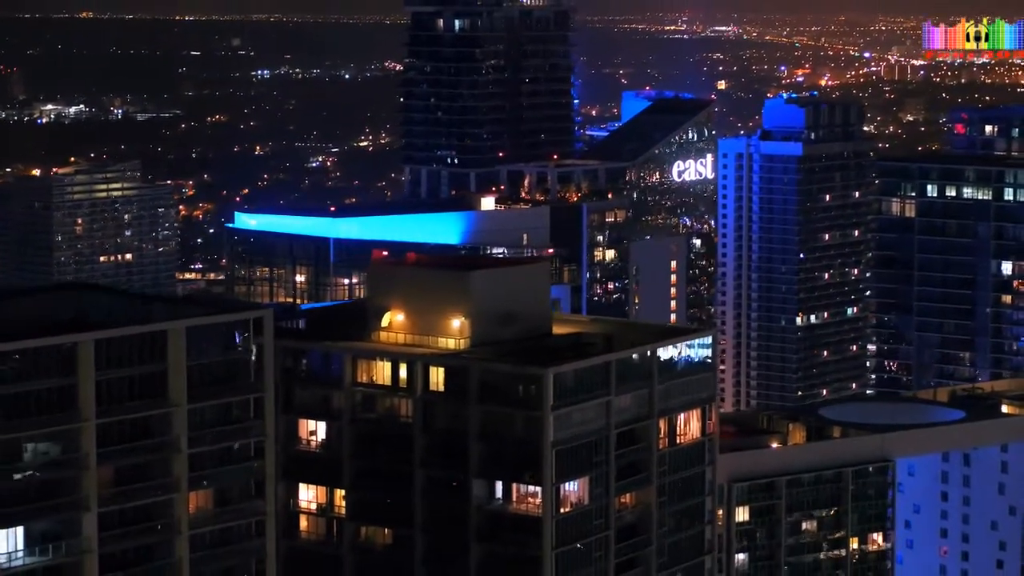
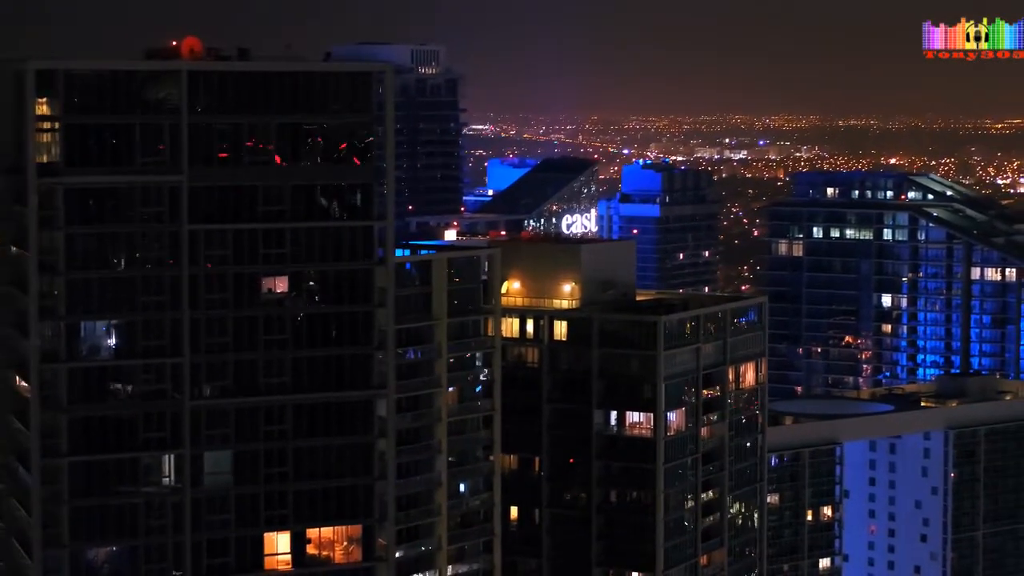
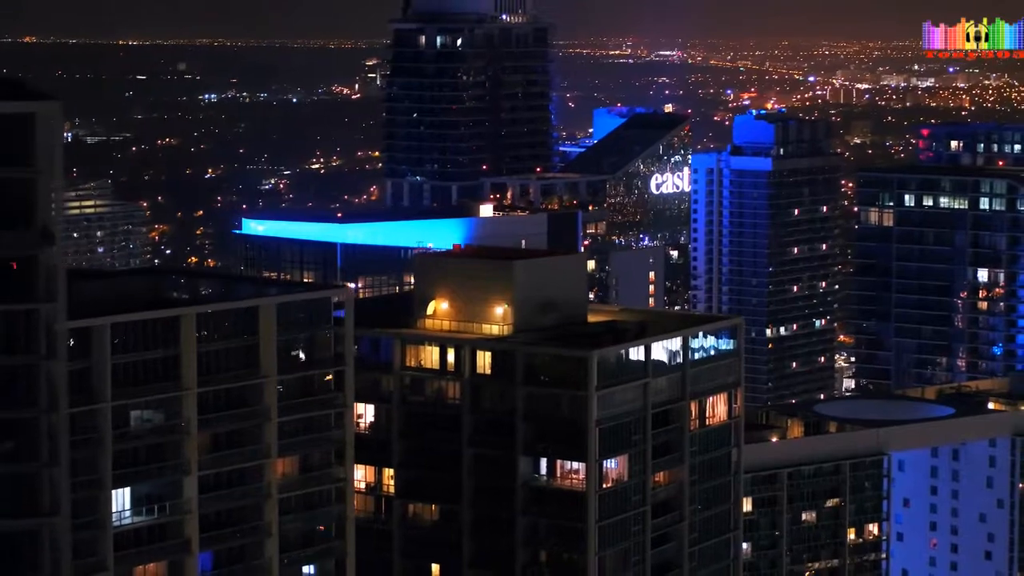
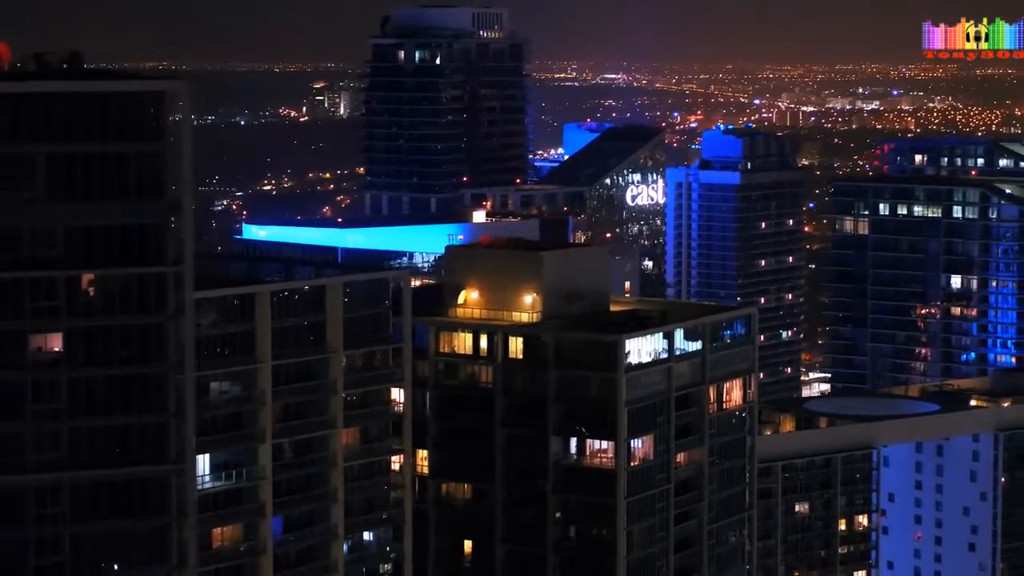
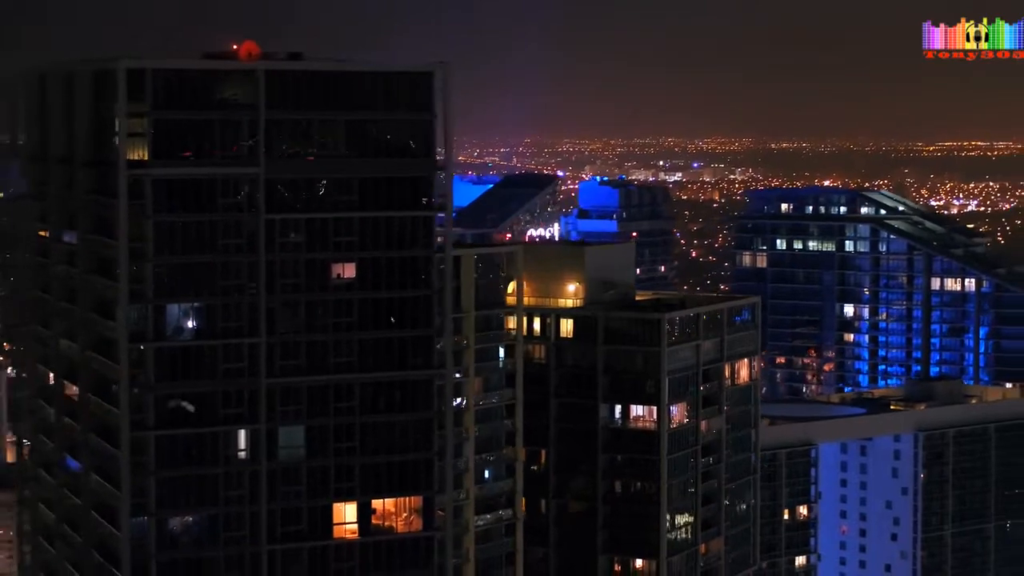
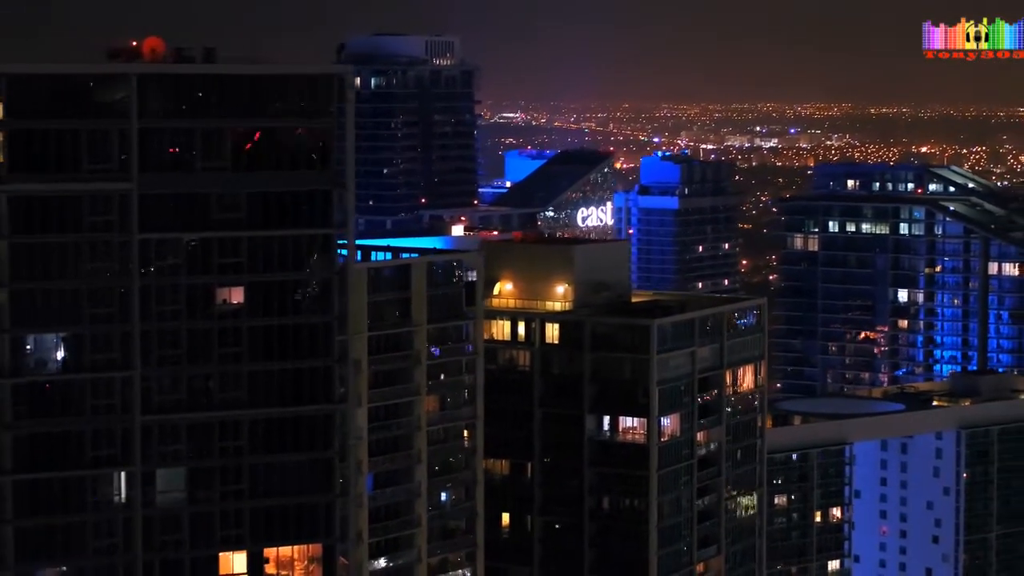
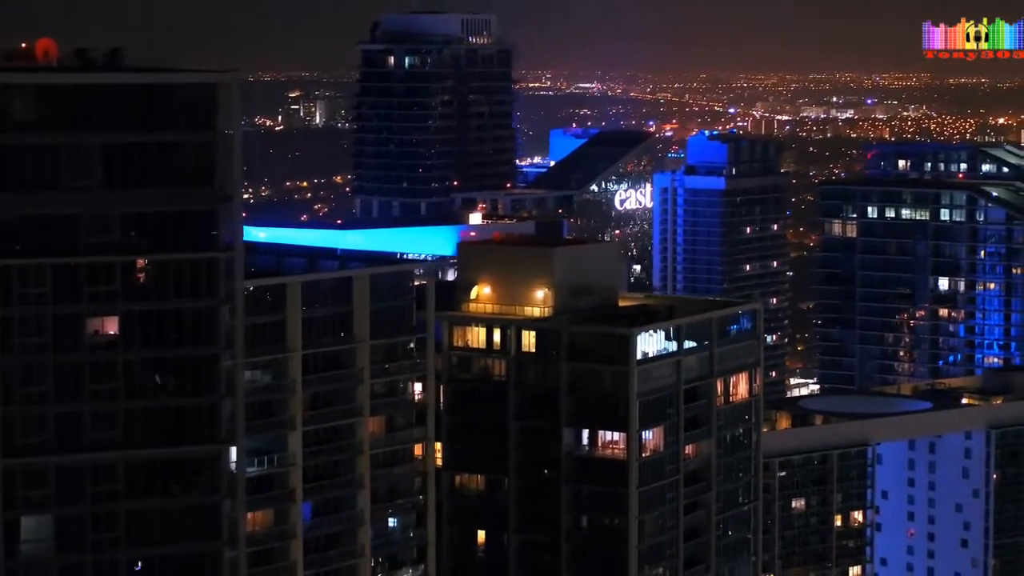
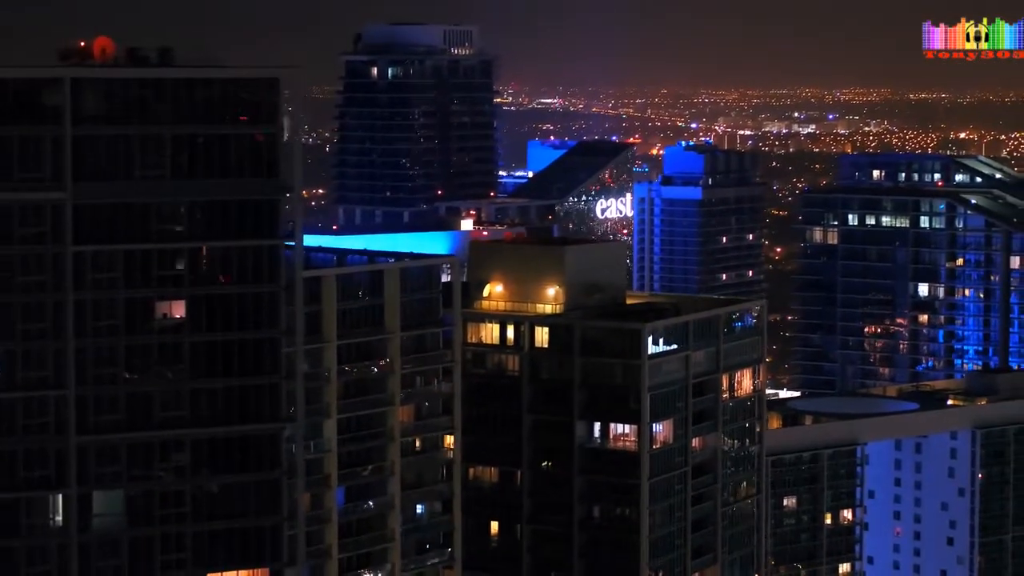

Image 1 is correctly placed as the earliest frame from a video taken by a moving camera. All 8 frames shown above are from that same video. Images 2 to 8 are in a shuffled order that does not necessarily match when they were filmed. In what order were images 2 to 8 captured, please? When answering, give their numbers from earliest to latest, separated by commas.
3, 4, 7, 8, 6, 2, 5
